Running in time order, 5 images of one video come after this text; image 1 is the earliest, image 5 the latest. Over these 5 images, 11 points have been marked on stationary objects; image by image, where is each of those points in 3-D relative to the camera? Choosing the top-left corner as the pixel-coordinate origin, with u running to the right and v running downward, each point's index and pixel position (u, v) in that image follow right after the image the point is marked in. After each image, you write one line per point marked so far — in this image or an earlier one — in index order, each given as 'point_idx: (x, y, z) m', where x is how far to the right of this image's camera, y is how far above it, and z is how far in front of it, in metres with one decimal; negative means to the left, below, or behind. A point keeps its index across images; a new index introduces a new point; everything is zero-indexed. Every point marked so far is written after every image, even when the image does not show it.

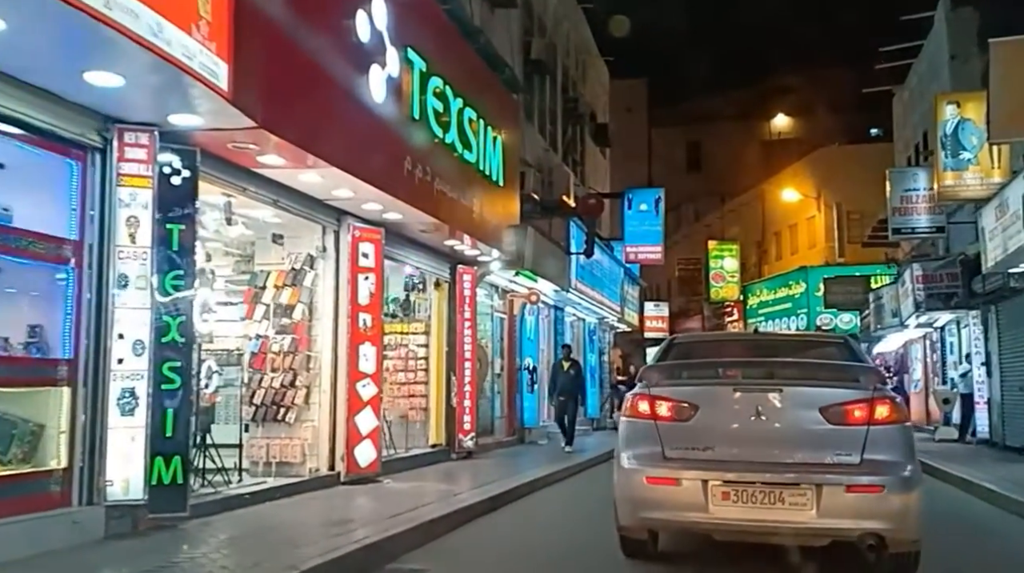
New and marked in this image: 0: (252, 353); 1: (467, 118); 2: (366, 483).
0: (-2.8, -0.7, +11.6) m
1: (-0.6, +2.1, +13.5) m
2: (-1.6, -2.2, +11.8) m
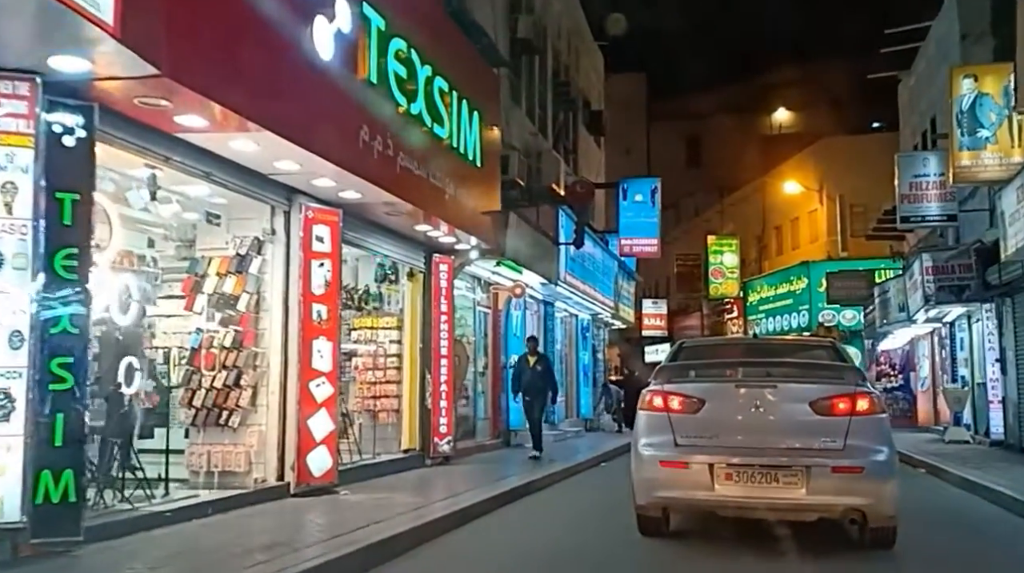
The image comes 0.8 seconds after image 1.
0: (-3.1, -0.6, +10.3) m
1: (-0.8, +2.2, +12.2) m
2: (-1.9, -2.0, +10.5) m
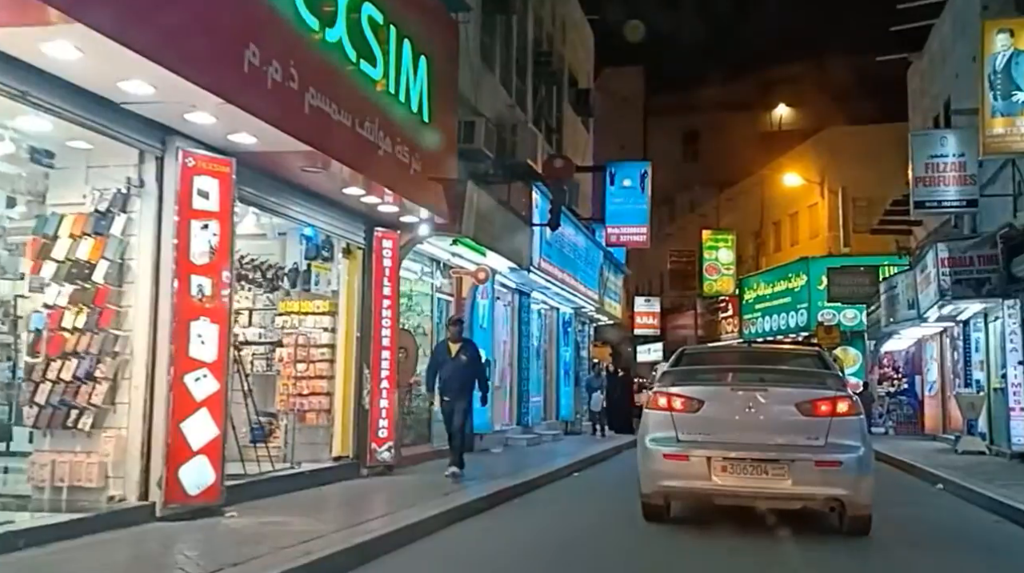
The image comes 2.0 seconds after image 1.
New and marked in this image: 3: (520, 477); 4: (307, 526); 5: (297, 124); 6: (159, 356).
0: (-3.6, -0.3, +8.1) m
1: (-1.3, +2.5, +10.0) m
2: (-2.4, -1.8, +8.3) m
3: (+0.2, -2.9, +16.6) m
4: (-1.7, -2.0, +8.8) m
5: (-1.7, +1.3, +8.5) m
6: (-2.7, -0.5, +8.1) m
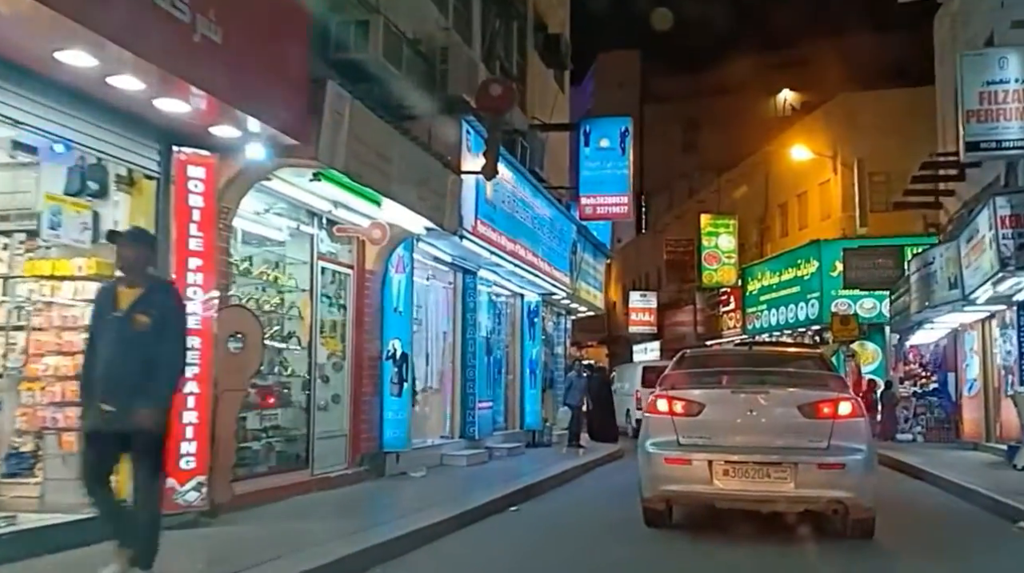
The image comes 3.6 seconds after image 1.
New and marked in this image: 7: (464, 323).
0: (-4.5, 0.0, +3.7) m
1: (-2.3, +2.9, +5.6) m
2: (-3.4, -1.4, +3.9) m
3: (-0.7, -2.5, +12.2) m
4: (-2.6, -1.6, +4.4) m
5: (-2.7, +1.7, +4.1) m
6: (-3.6, -0.1, +3.8) m
7: (-0.7, -0.6, +16.8) m
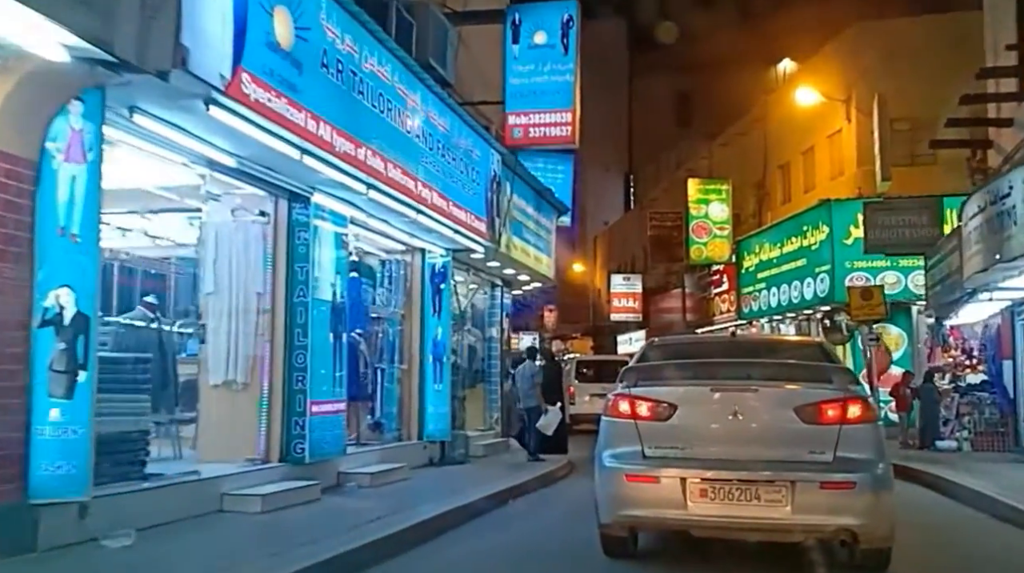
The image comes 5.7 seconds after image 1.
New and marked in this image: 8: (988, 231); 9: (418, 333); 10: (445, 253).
0: (-6.0, +0.6, -2.5) m
1: (-3.7, +3.5, -0.6) m
2: (-4.8, -0.8, -2.3) m
3: (-2.1, -1.9, +6.0) m
4: (-4.0, -1.0, -1.8) m
5: (-4.1, +2.3, -2.1) m
6: (-5.1, +0.5, -2.5) m
7: (-2.2, +0.1, +10.6) m
8: (+6.7, +0.8, +15.4) m
9: (-1.3, -0.6, +14.6) m
10: (-1.0, +0.5, +15.7) m
